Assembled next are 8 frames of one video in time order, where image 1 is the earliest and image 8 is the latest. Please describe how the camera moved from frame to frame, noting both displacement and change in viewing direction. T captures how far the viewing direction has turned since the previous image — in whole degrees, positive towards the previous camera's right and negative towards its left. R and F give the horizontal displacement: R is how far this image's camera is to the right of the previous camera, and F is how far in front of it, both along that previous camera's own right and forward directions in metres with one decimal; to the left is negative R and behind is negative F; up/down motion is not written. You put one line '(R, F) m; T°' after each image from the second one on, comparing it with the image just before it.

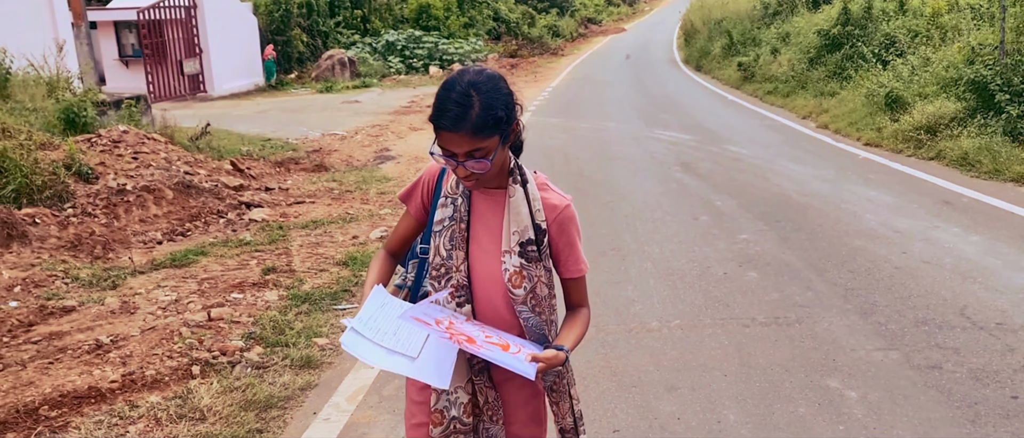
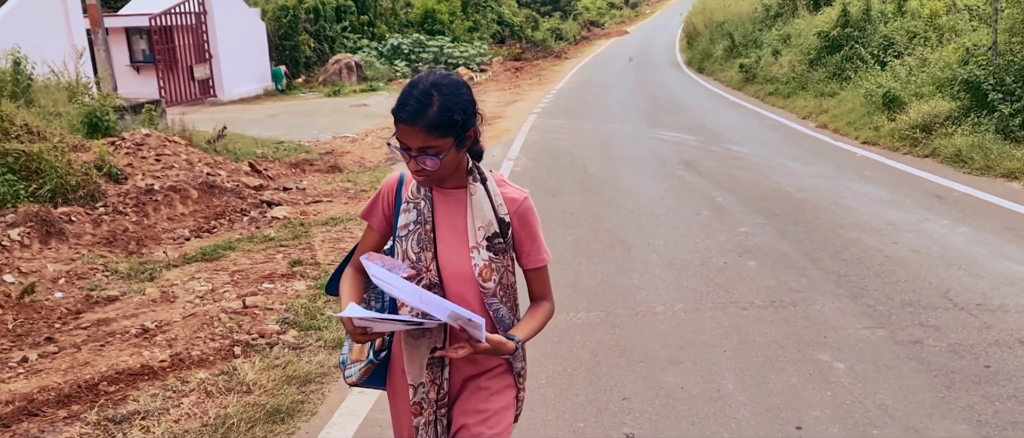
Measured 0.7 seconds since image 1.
(0.0, -0.3) m; 0°
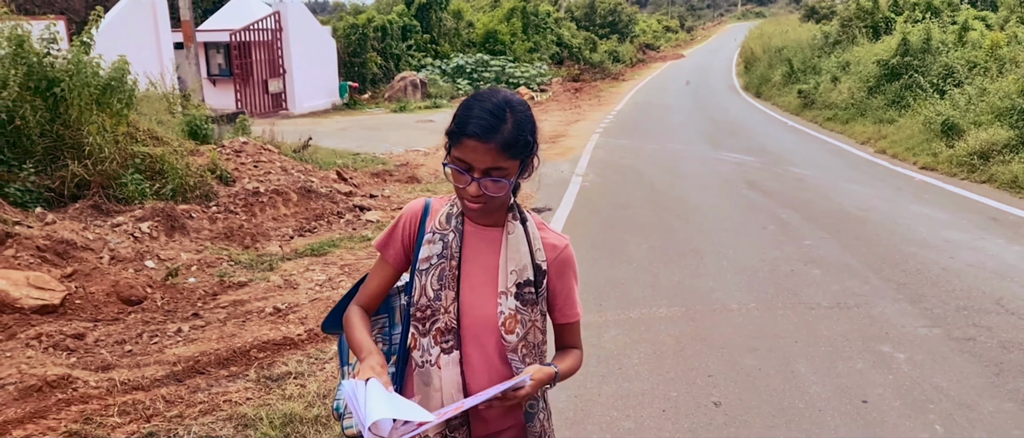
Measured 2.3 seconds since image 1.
(-0.2, -0.5) m; -3°
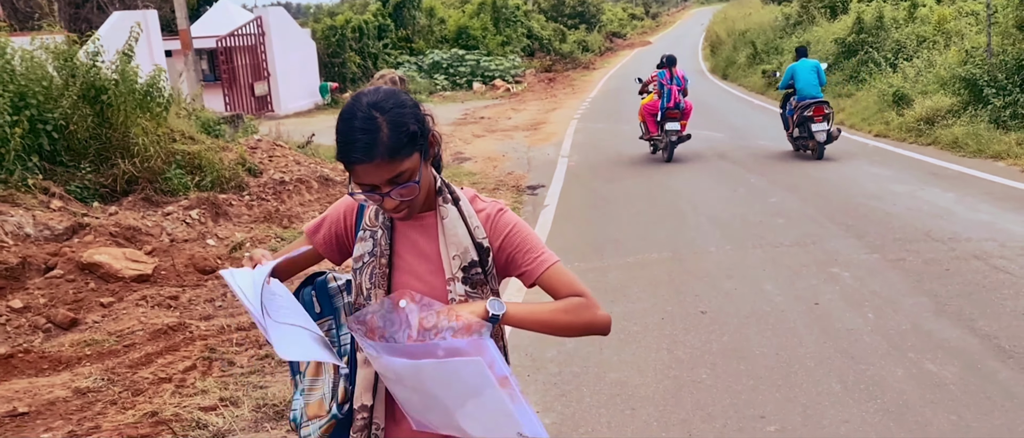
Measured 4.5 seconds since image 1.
(-0.2, -0.9) m; +2°
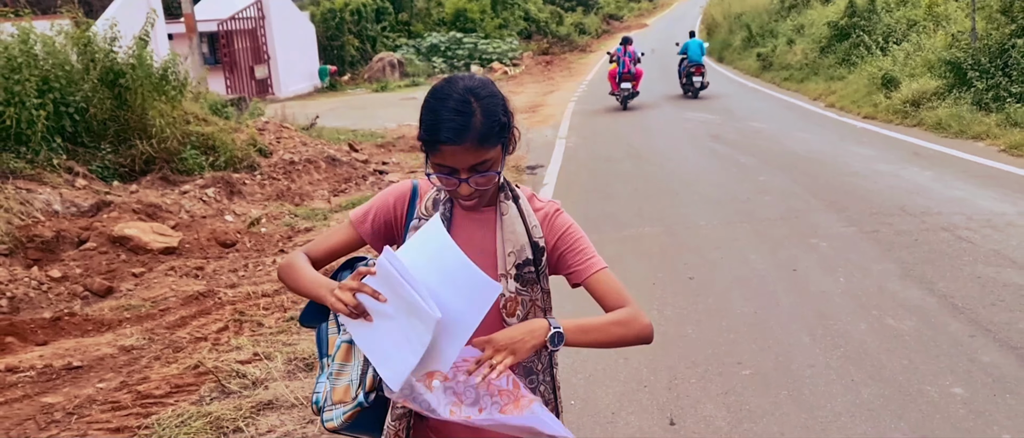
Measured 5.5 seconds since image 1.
(0.0, -0.4) m; 0°
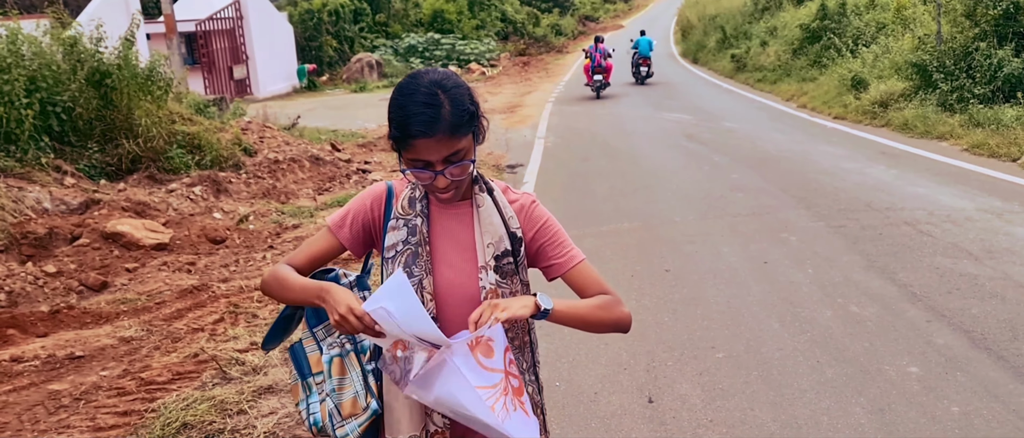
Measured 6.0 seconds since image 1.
(0.0, -0.2) m; +1°
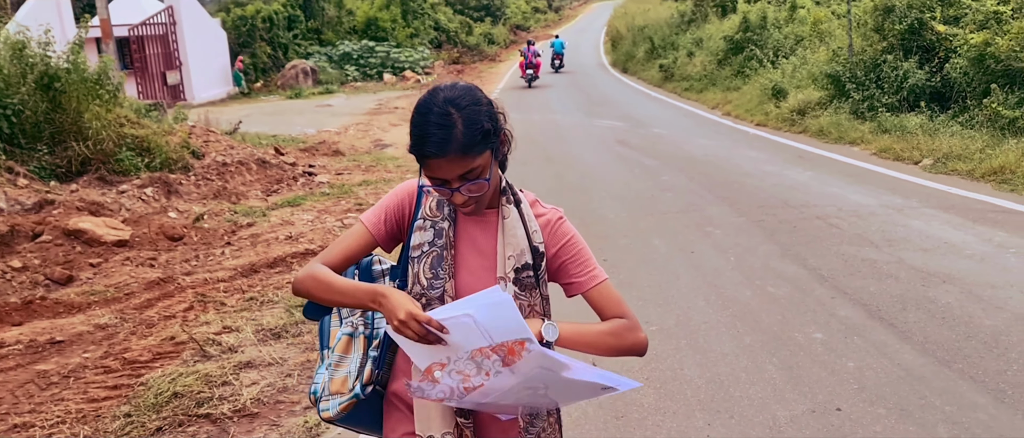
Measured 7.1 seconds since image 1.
(-0.1, -0.4) m; +4°
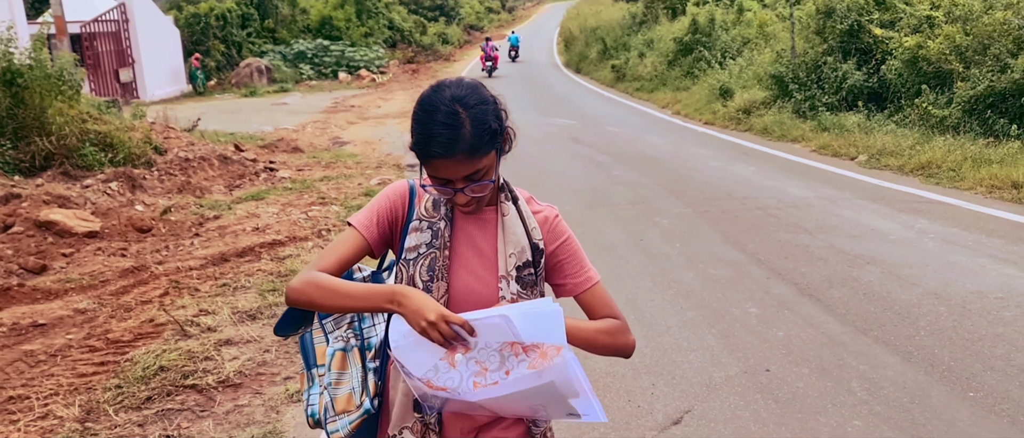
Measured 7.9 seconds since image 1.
(0.0, -0.3) m; +3°
